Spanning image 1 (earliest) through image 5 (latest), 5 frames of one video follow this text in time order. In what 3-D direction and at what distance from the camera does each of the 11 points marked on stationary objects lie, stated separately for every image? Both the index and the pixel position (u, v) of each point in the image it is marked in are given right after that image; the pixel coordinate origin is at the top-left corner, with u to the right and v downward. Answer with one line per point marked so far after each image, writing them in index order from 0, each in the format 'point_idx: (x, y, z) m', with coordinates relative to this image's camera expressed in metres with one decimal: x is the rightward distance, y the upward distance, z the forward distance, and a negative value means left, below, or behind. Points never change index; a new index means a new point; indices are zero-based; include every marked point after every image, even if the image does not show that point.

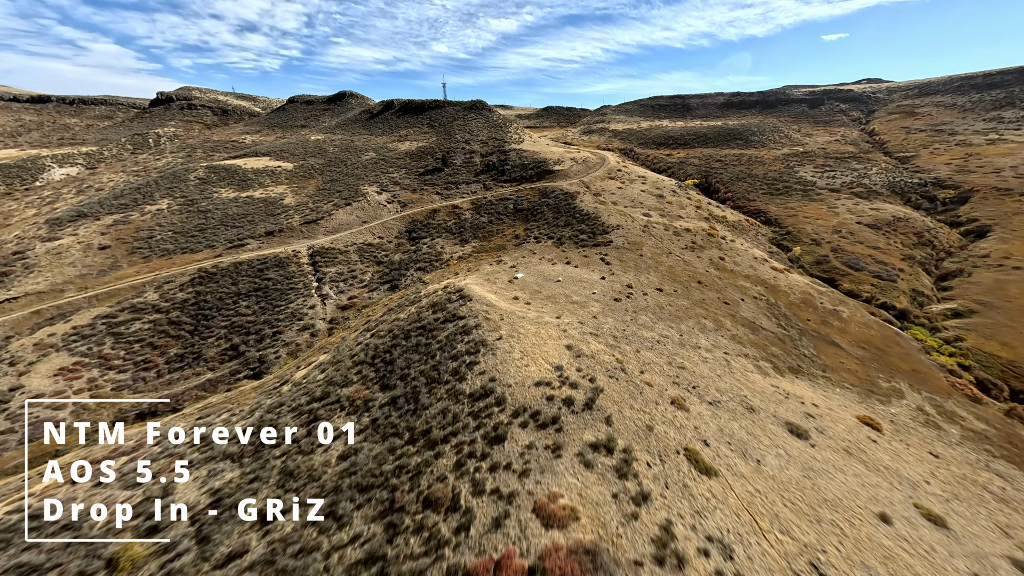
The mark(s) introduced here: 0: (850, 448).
0: (+19.5, -9.2, +19.1) m
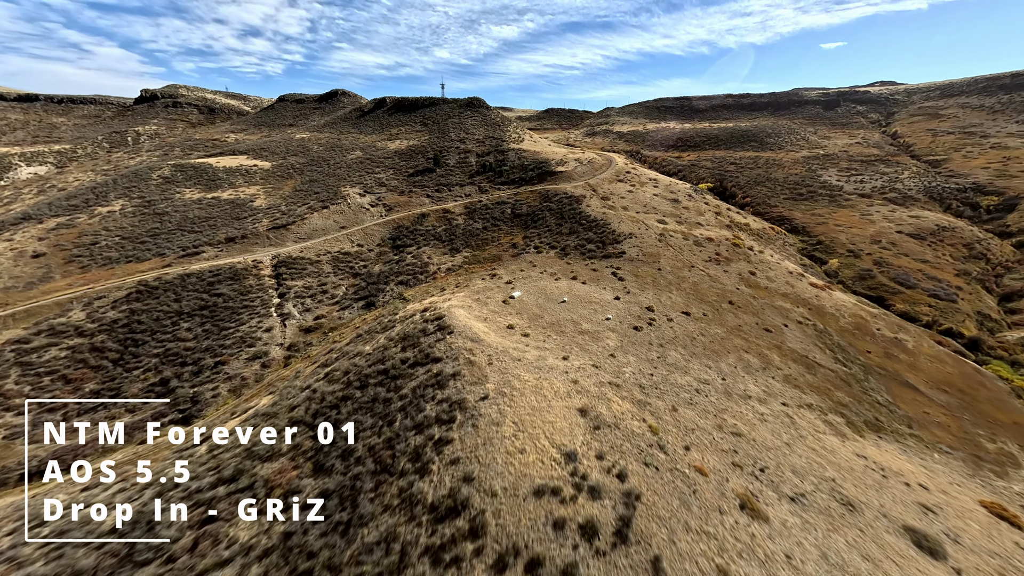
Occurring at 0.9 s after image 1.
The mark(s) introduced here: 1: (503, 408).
0: (+19.1, -11.0, +12.8) m
1: (-0.4, -5.2, +14.4) m
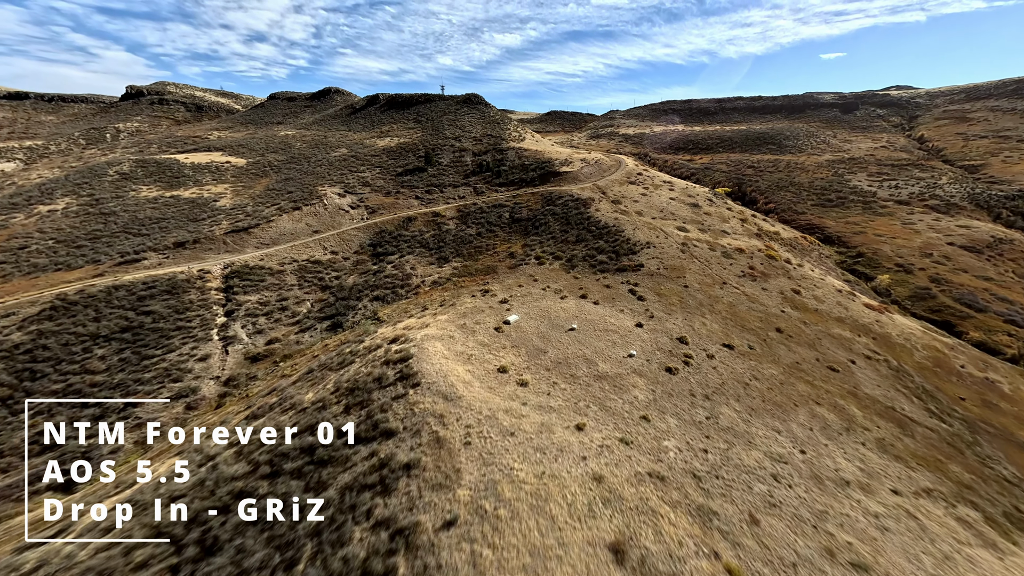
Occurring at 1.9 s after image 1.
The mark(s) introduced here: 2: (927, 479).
0: (+18.6, -12.5, +6.6) m
1: (-0.8, -6.6, +8.3) m
2: (+19.0, -8.8, +15.2) m
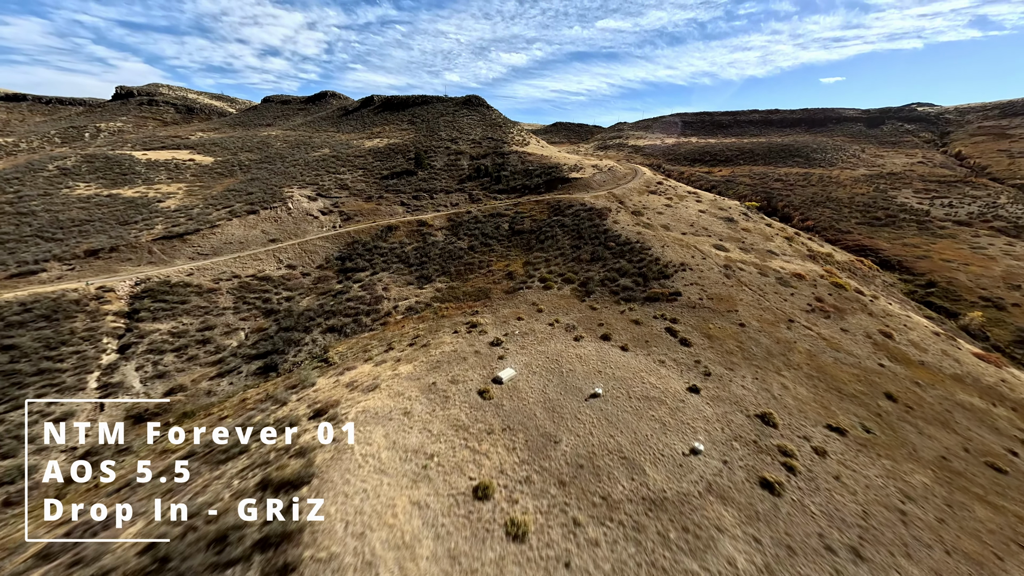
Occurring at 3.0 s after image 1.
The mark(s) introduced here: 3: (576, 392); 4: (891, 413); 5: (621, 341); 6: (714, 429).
0: (+18.0, -14.3, -1.3) m
1: (-1.2, -7.9, +0.6) m
2: (+18.6, -10.9, +7.4) m
3: (+3.0, -4.7, +15.3) m
4: (+18.4, -6.1, +16.1) m
5: (+6.5, -3.2, +19.7) m
6: (+8.2, -5.6, +13.5) m
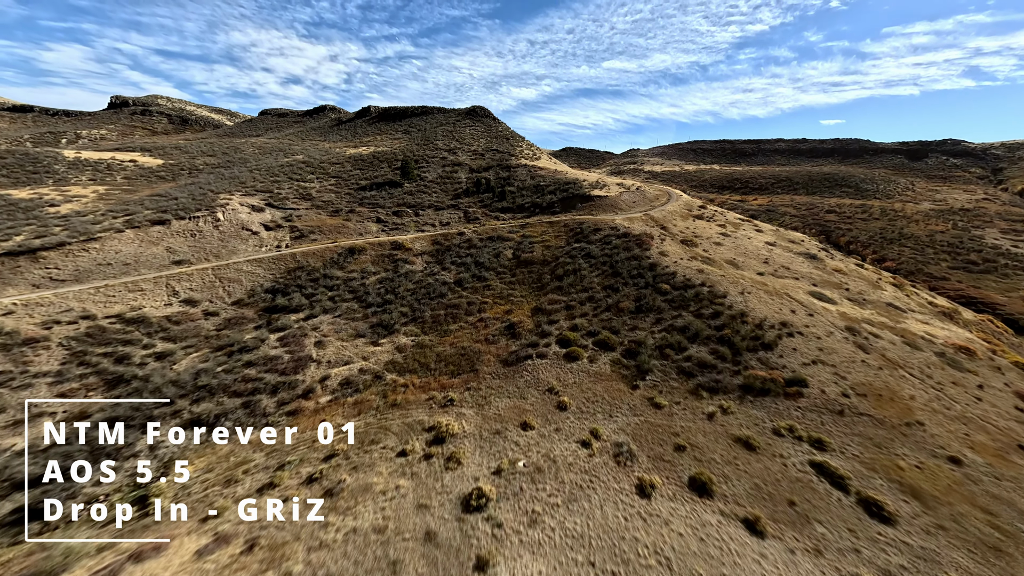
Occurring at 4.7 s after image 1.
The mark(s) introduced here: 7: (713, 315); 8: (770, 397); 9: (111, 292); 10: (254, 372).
0: (+17.5, -16.0, -12.5) m
1: (-1.5, -9.2, -9.9) m
2: (+18.2, -13.3, -3.5) m
3: (+2.8, -7.2, +5.0) m
4: (+18.3, -9.2, +5.6) m
5: (+6.4, -6.1, +9.5) m
6: (+8.0, -8.1, +3.0) m
7: (+10.7, -1.4, +17.5) m
8: (+10.5, -4.3, +13.3) m
9: (-23.7, -0.2, +19.8) m
10: (-12.4, -4.3, +16.0) m
